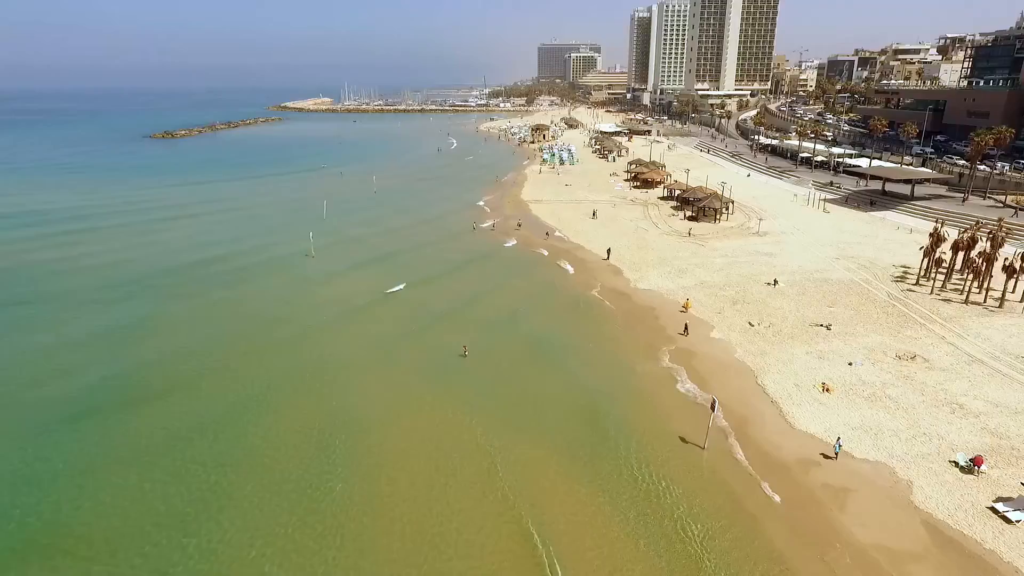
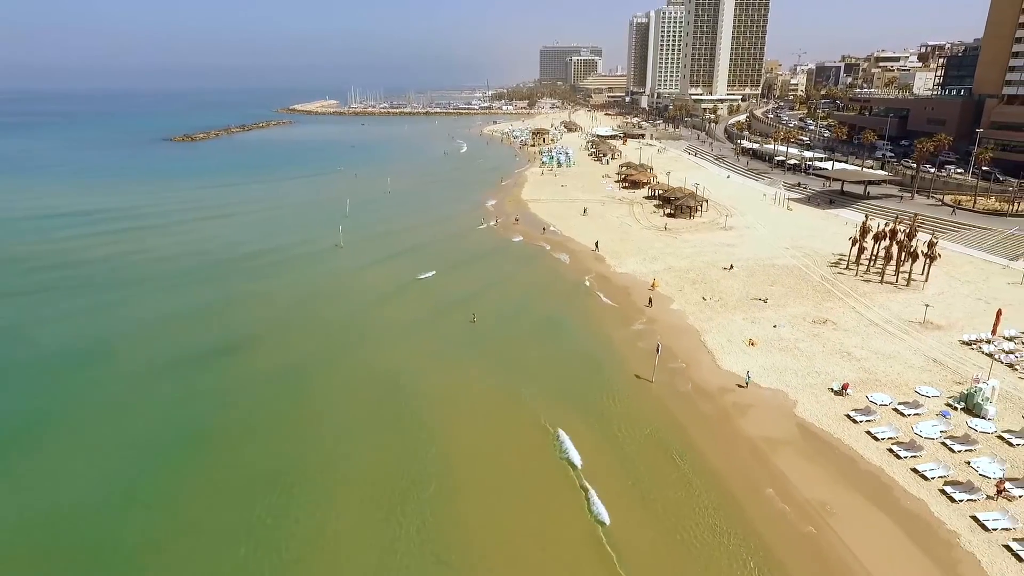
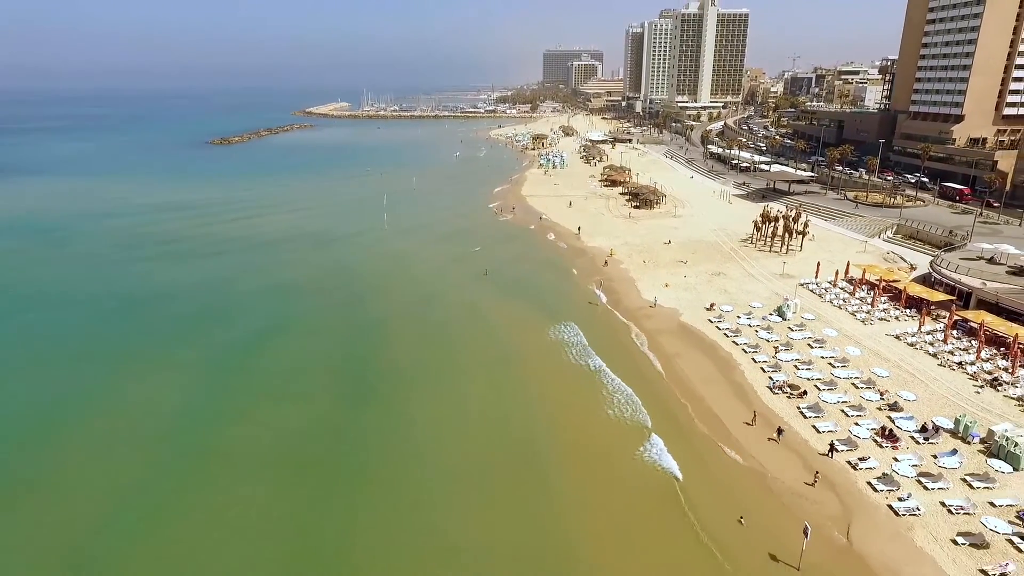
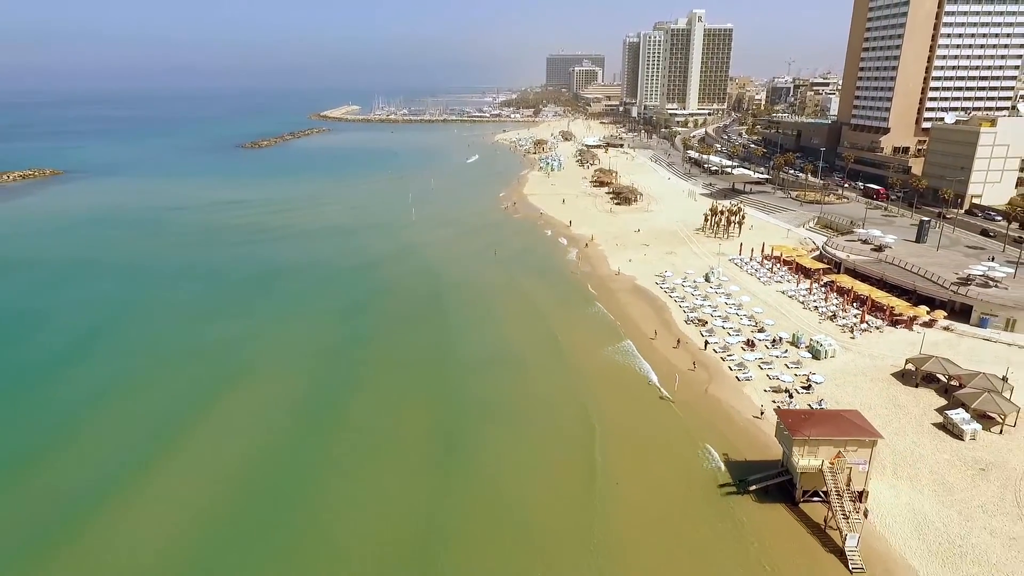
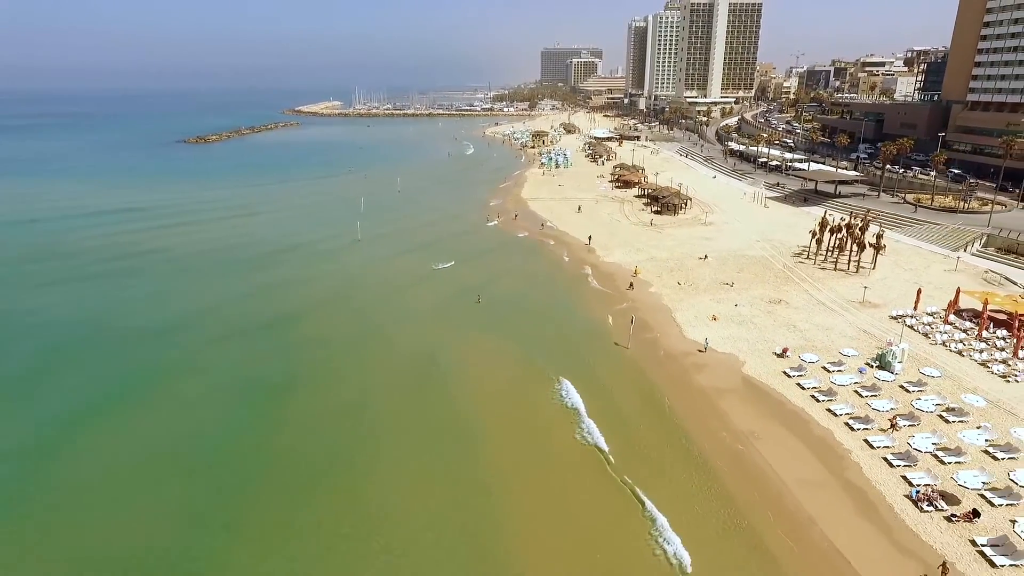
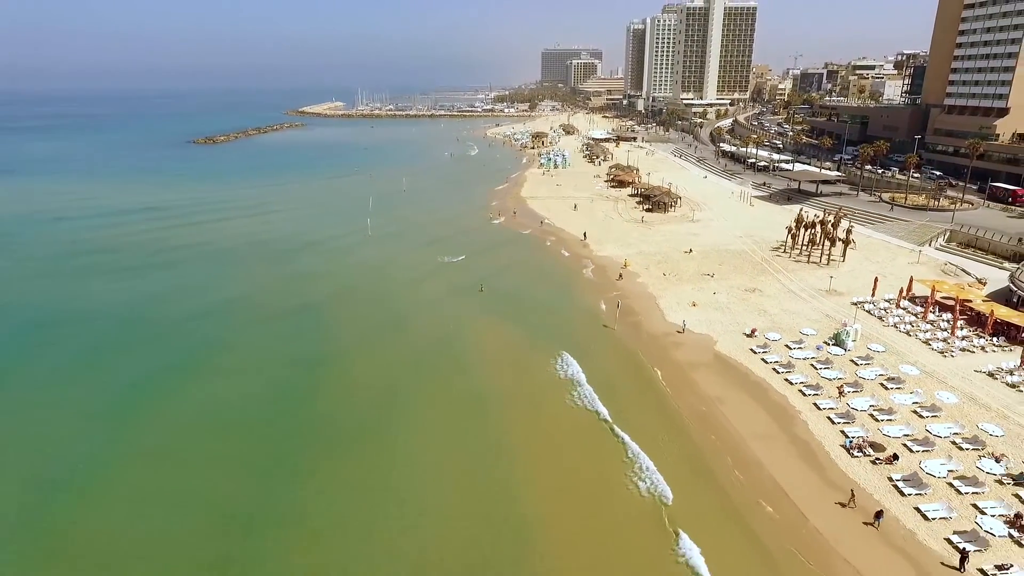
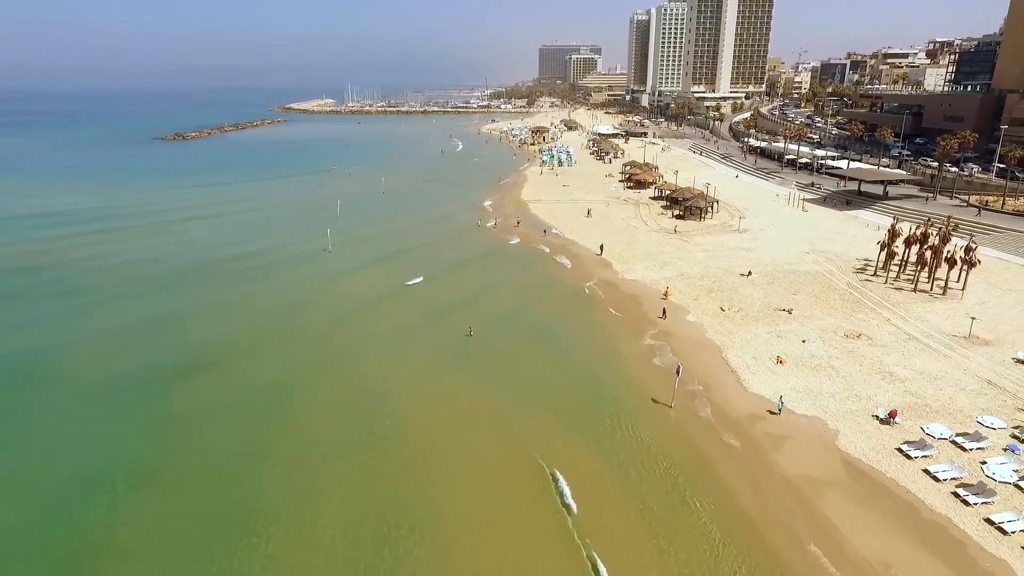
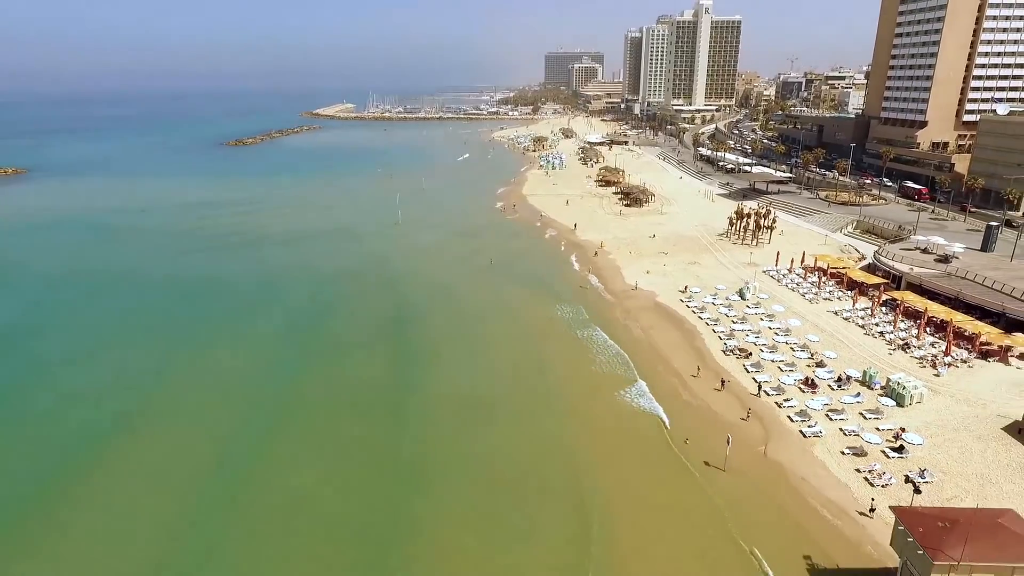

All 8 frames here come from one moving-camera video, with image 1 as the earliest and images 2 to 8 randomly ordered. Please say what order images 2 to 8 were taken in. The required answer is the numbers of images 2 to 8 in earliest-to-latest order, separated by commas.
7, 2, 5, 6, 3, 8, 4
